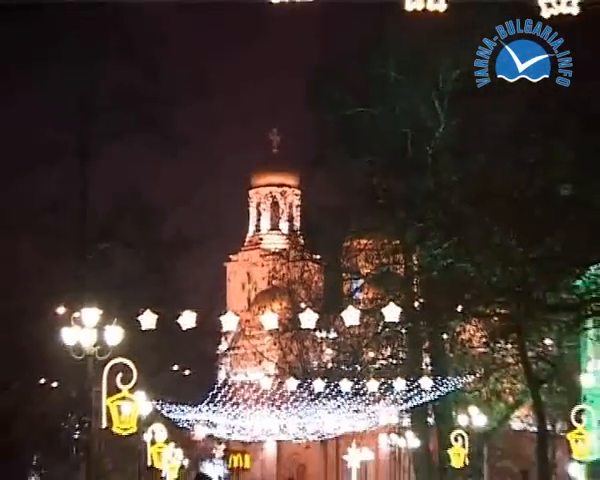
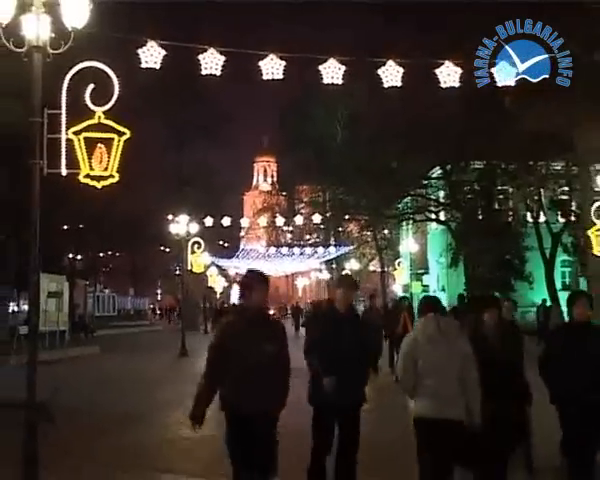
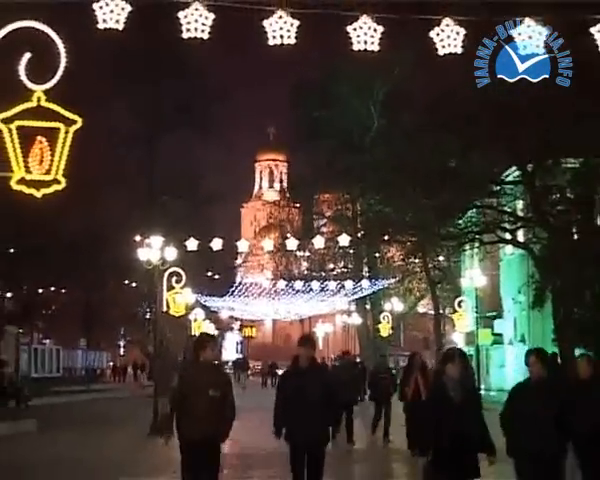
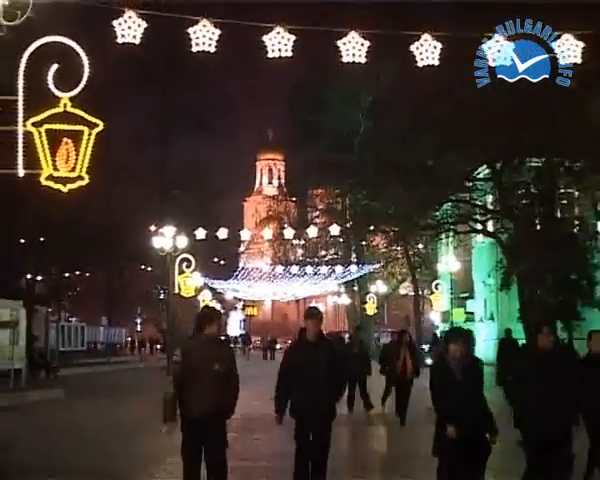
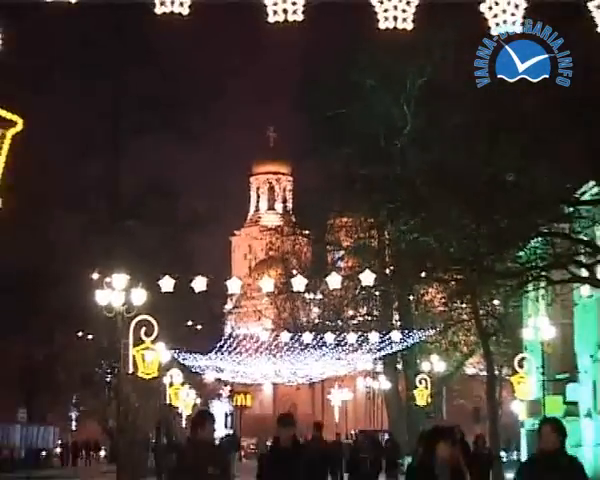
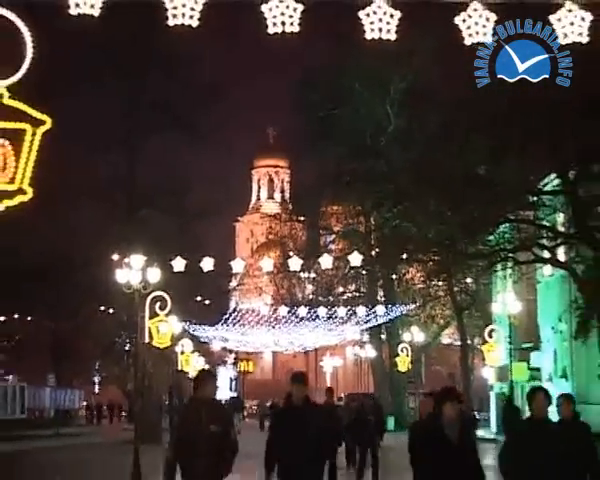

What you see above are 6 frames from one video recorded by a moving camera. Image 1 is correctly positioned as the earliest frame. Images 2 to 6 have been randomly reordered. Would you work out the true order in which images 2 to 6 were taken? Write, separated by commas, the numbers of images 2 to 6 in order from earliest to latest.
5, 6, 3, 4, 2
